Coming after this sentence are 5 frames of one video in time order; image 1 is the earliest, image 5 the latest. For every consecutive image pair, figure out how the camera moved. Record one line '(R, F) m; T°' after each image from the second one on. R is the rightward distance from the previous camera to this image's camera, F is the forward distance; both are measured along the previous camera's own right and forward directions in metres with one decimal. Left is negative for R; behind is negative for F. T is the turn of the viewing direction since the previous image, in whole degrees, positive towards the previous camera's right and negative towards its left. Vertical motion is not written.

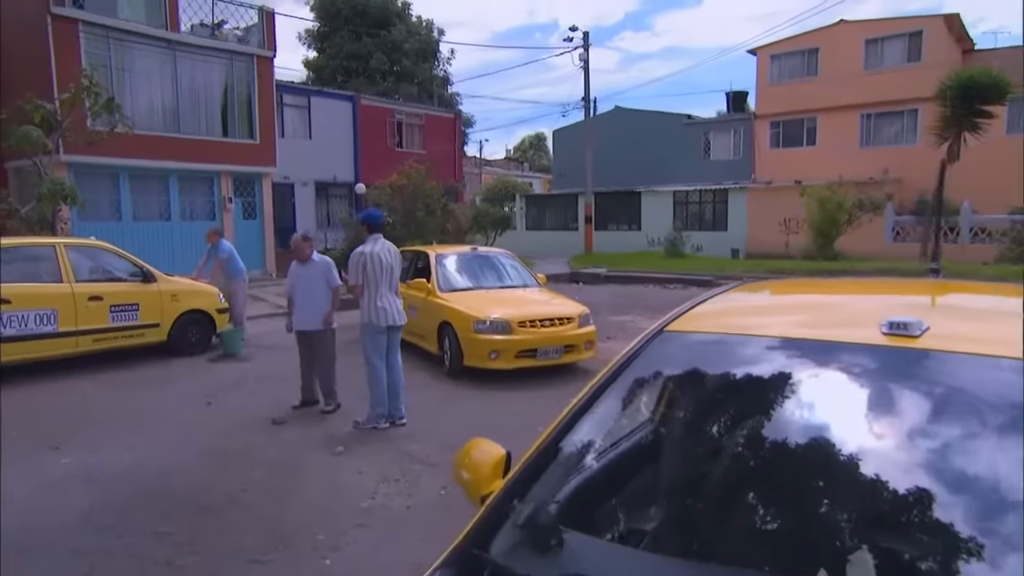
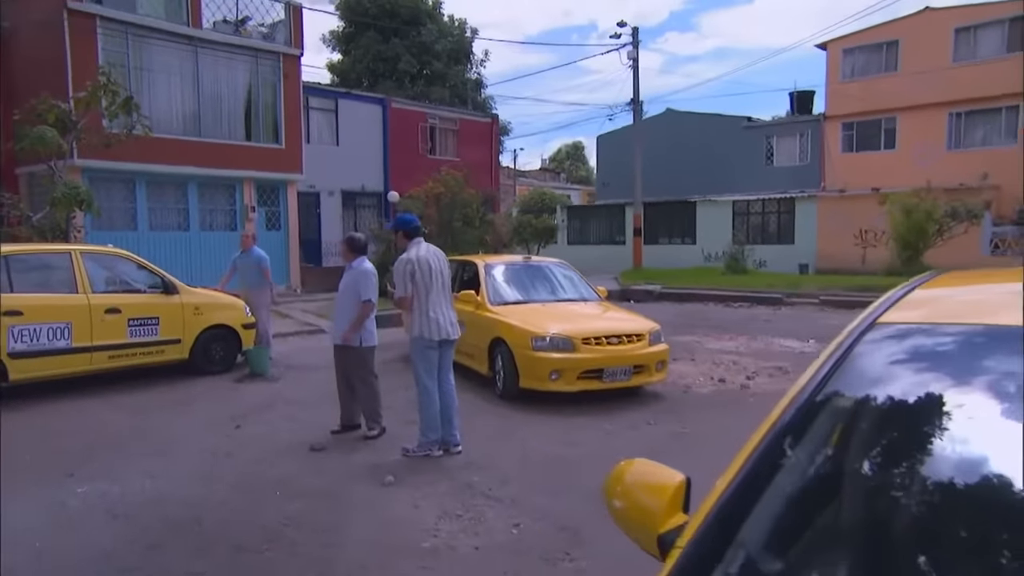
(-0.4, +0.9) m; 0°
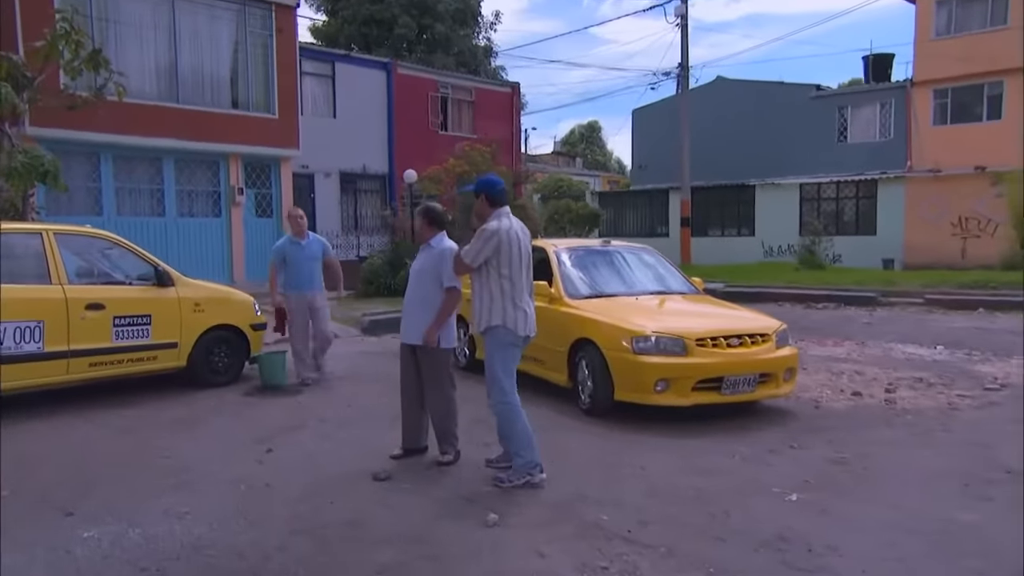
(-1.0, +1.6) m; +5°
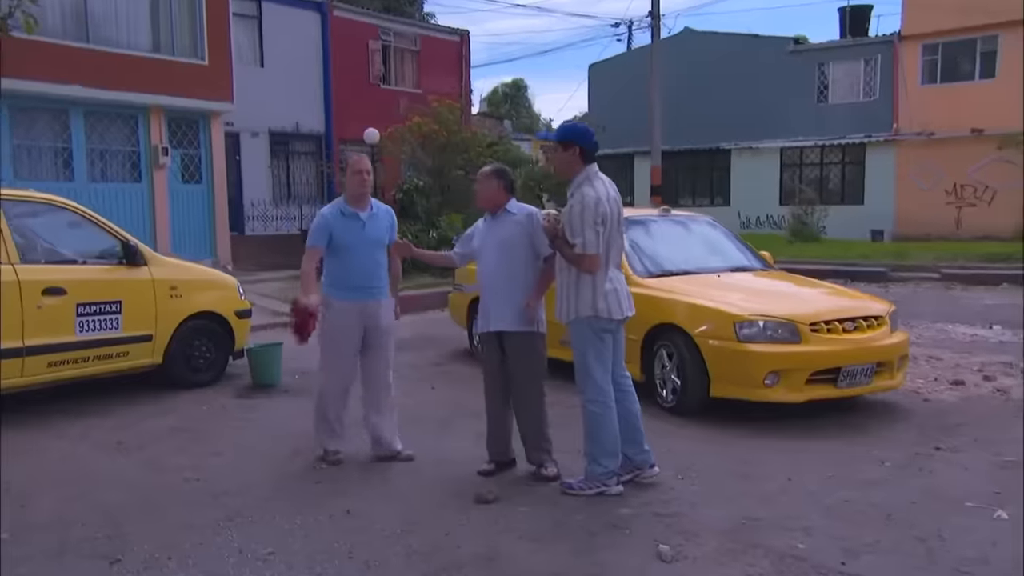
(-1.5, +1.2) m; +12°
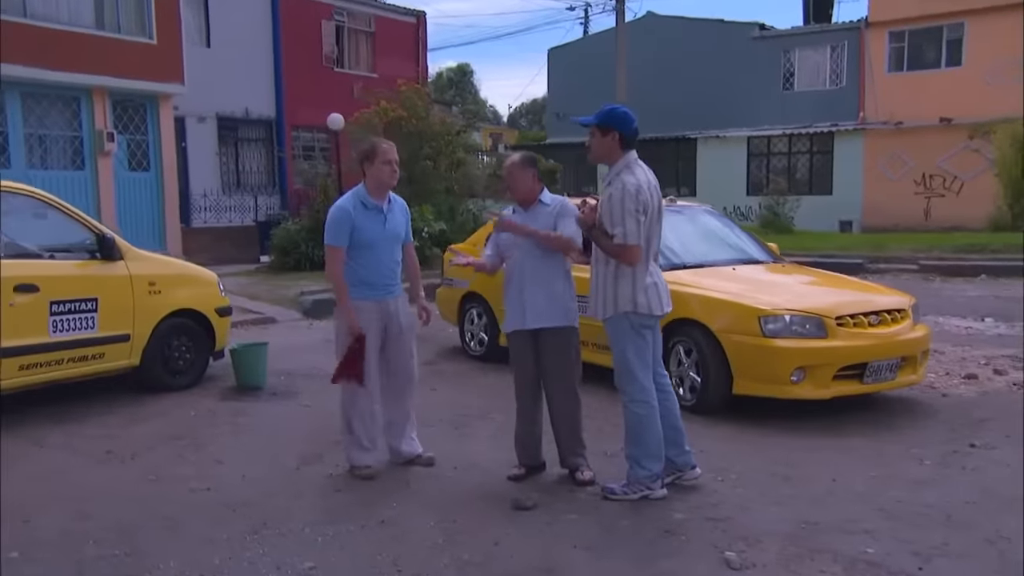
(-0.6, +0.4) m; +6°
